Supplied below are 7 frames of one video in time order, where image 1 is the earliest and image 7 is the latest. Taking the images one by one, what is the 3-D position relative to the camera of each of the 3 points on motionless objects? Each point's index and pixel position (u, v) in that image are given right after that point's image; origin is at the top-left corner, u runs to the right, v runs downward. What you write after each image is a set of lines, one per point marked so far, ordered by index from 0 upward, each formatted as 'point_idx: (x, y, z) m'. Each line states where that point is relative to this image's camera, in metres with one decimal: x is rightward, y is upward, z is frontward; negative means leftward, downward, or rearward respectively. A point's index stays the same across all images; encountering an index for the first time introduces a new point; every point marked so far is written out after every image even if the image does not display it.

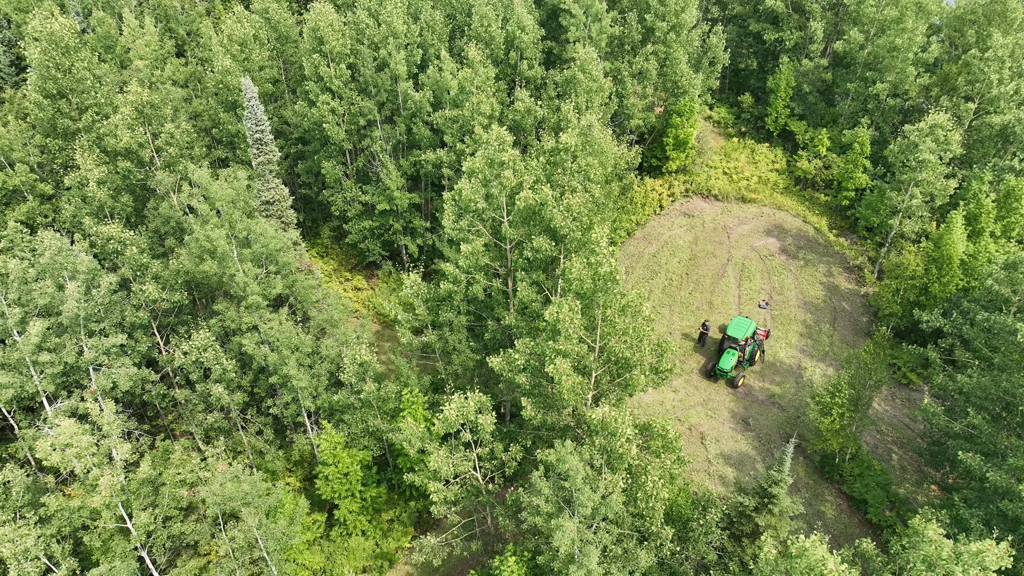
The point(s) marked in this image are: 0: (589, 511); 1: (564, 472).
0: (+1.8, -5.2, +16.7) m
1: (+1.2, -4.4, +17.1) m
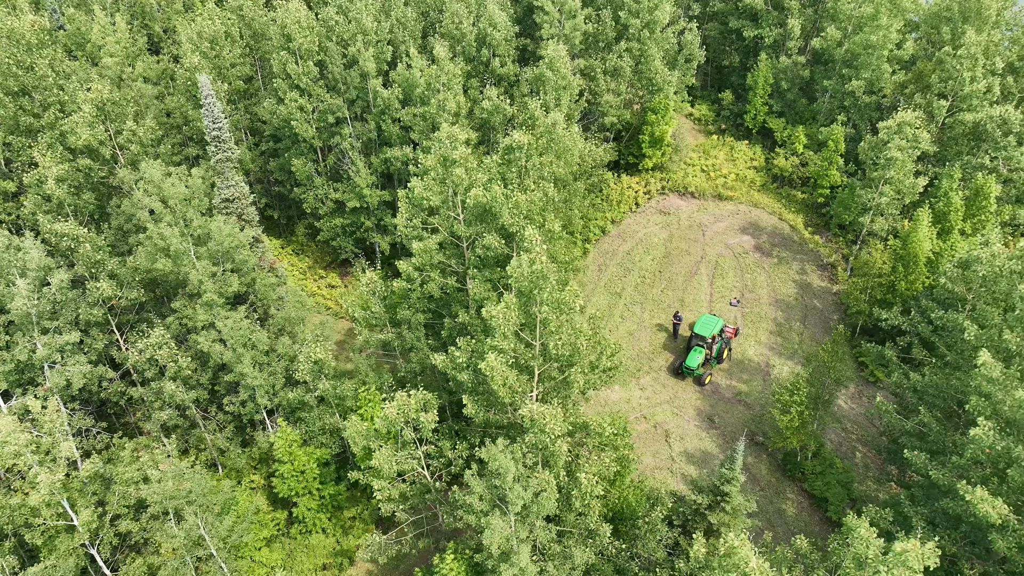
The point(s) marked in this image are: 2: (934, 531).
0: (+0.2, -5.2, +16.7) m
1: (-0.4, -4.4, +17.1) m
2: (+11.8, -6.8, +20.0) m
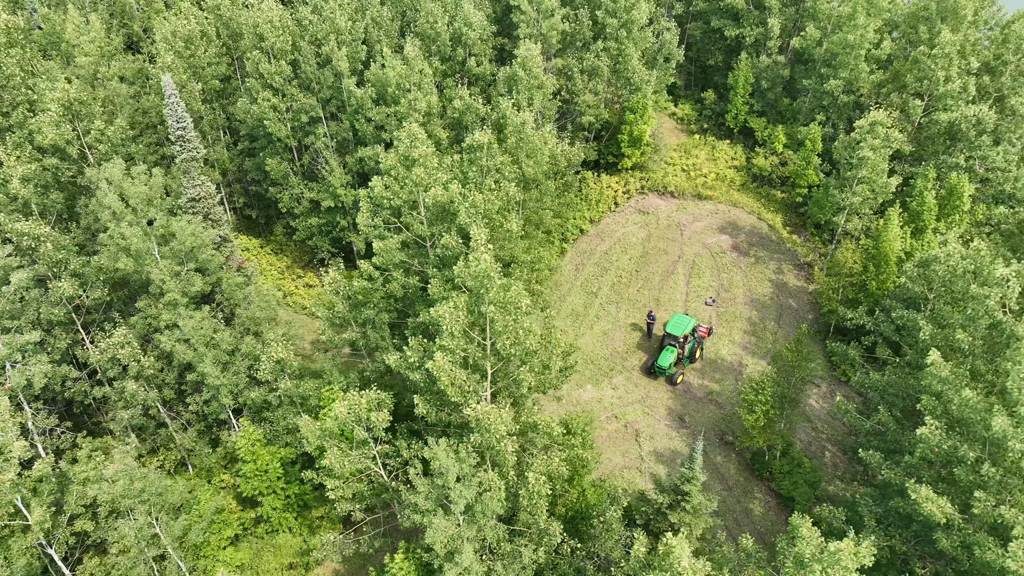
0: (-1.1, -5.2, +16.7) m
1: (-1.7, -4.4, +17.1) m
2: (+10.5, -6.8, +20.0) m
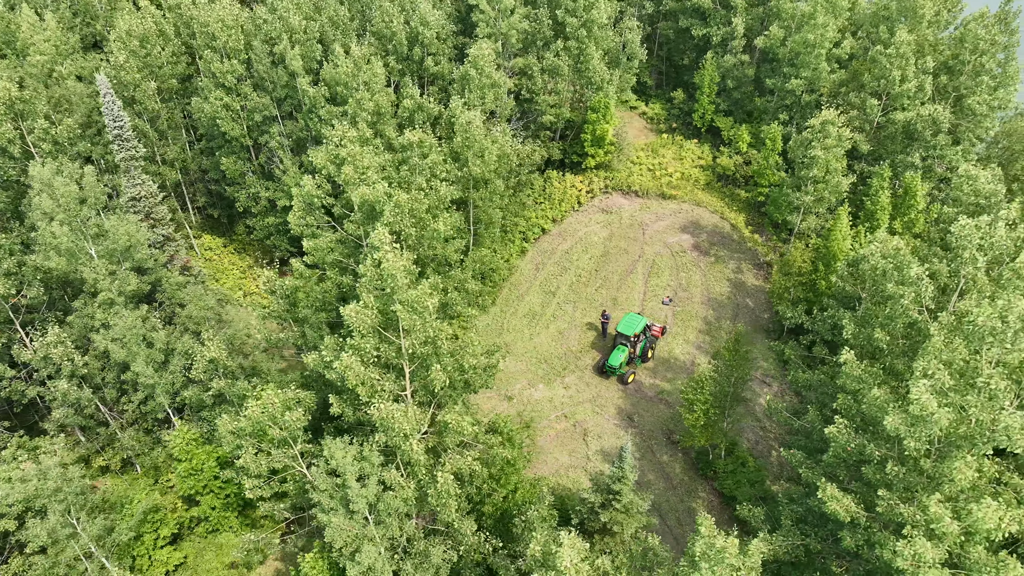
0: (-3.5, -5.2, +16.7) m
1: (-4.0, -4.3, +17.1) m
2: (+8.2, -6.8, +20.0) m
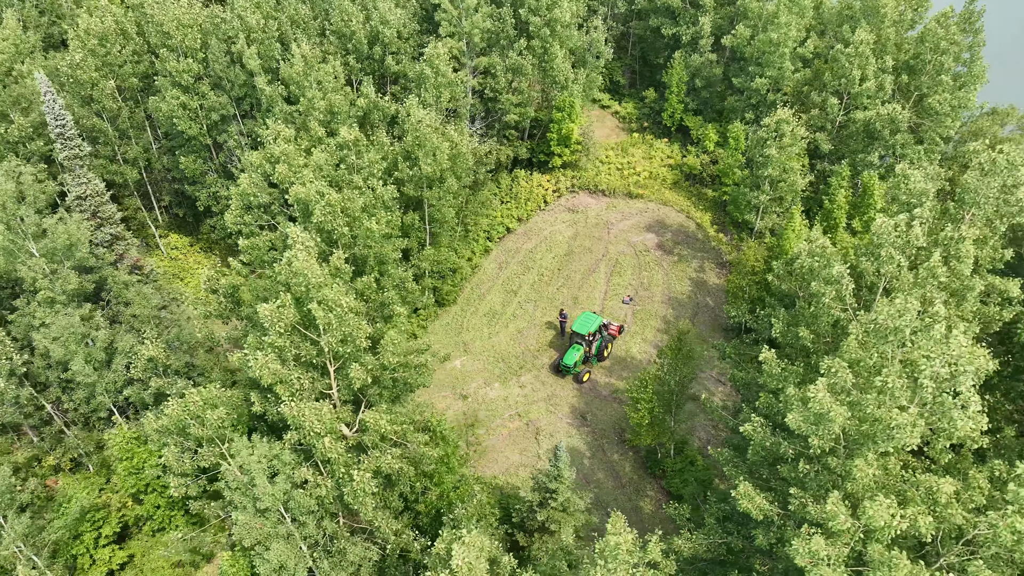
0: (-5.6, -5.1, +16.7) m
1: (-6.2, -4.3, +17.1) m
2: (+6.1, -6.7, +20.1) m
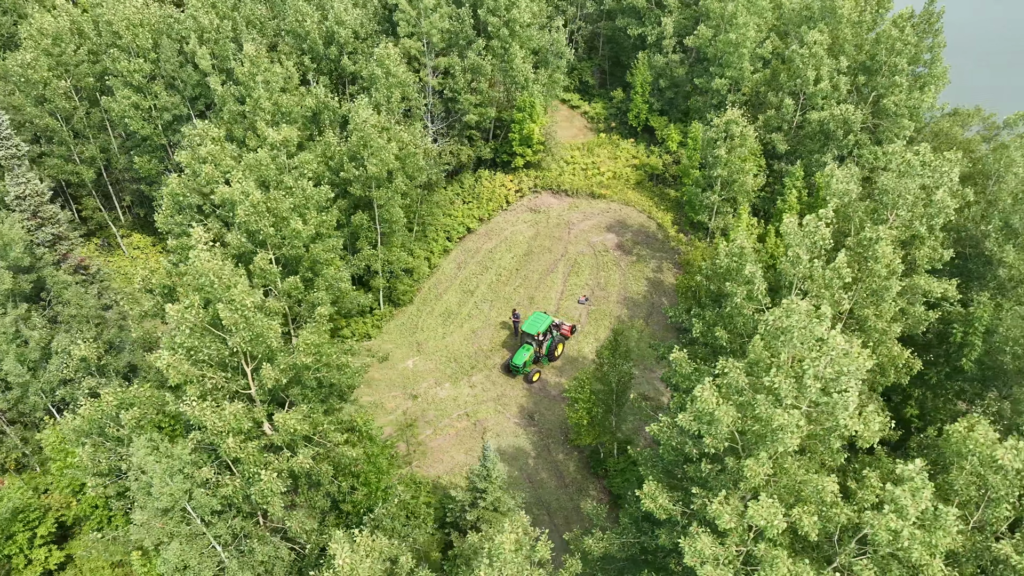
0: (-7.9, -5.1, +16.7) m
1: (-8.5, -4.3, +17.1) m
2: (+3.7, -6.7, +20.1) m
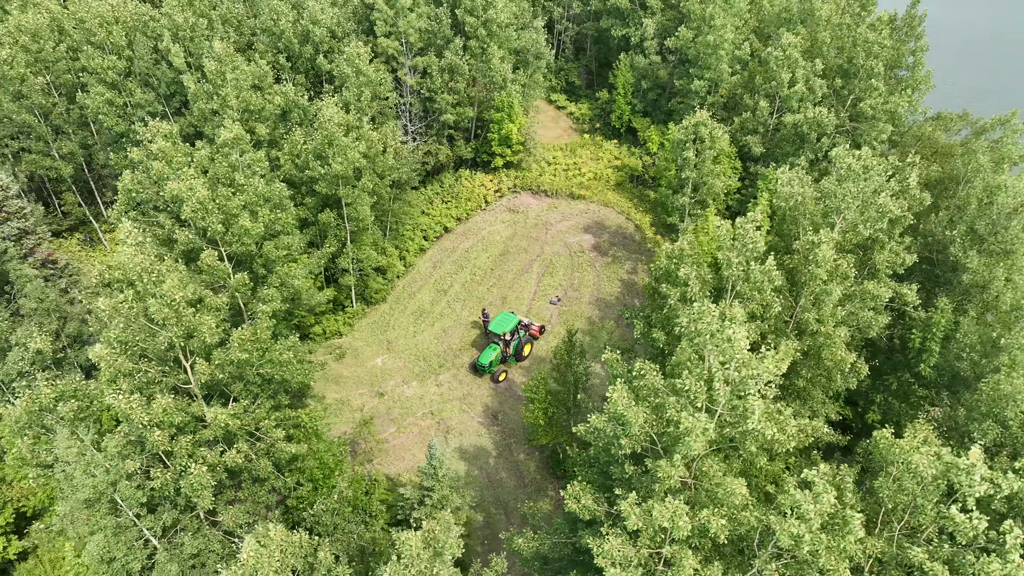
0: (-9.8, -5.0, +16.9) m
1: (-10.4, -4.2, +17.3) m
2: (+1.9, -6.8, +20.1) m
